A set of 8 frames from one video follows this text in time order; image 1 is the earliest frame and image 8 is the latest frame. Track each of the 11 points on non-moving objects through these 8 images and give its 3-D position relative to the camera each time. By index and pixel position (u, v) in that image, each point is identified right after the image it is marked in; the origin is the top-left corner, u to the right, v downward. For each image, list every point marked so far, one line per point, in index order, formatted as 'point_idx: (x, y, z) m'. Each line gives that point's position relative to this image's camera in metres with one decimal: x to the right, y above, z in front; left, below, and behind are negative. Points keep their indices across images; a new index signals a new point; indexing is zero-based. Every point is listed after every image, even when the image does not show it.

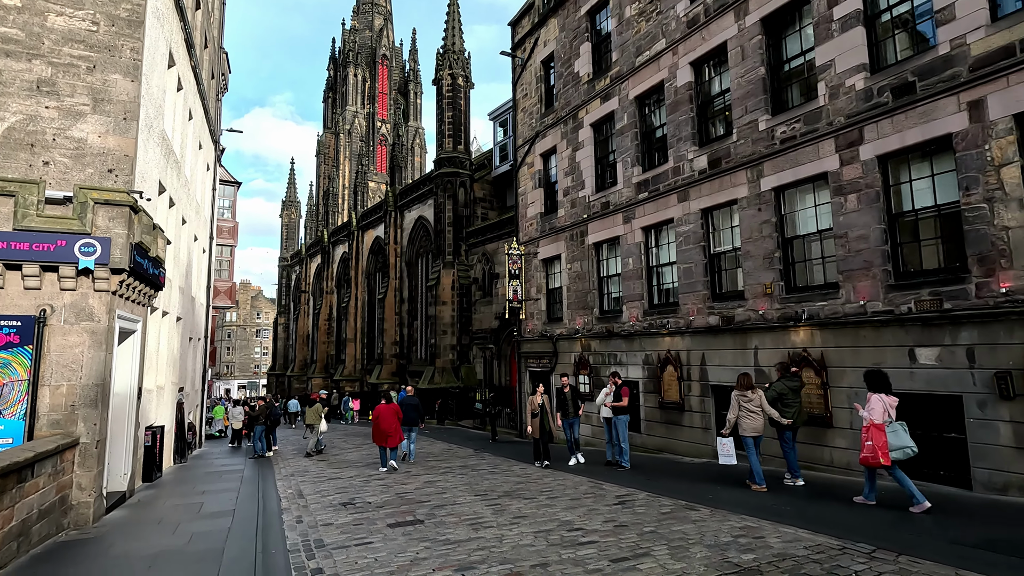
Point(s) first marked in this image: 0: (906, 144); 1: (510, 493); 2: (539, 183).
0: (+6.1, +2.2, +8.3) m
1: (0.0, -3.3, +8.6) m
2: (+0.9, +3.5, +17.7) m
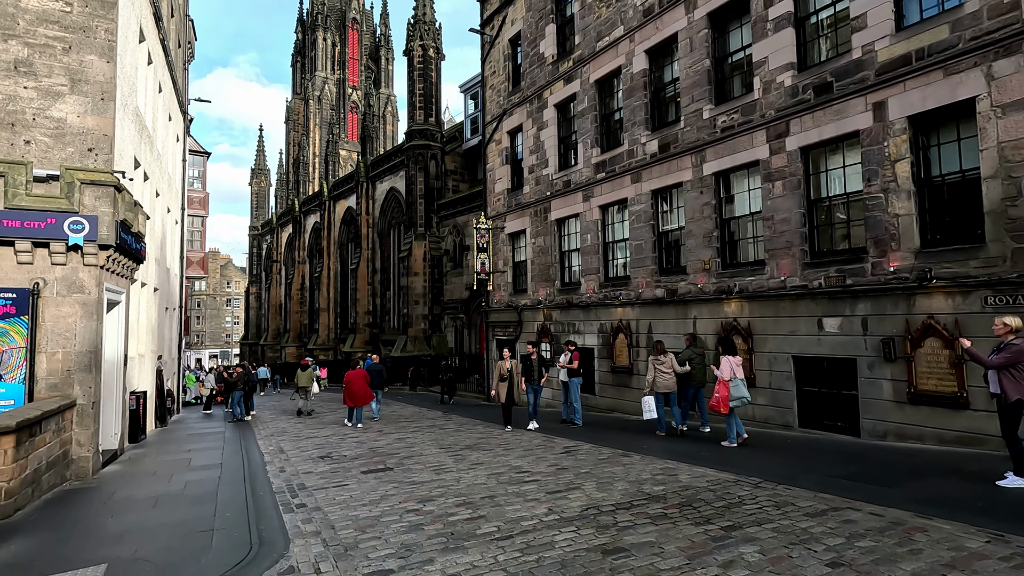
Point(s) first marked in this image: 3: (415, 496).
0: (+5.4, +2.6, +9.3) m
1: (-0.7, -2.8, +9.6) m
2: (-0.2, +4.4, +18.4) m
3: (-1.1, -2.5, +6.4) m
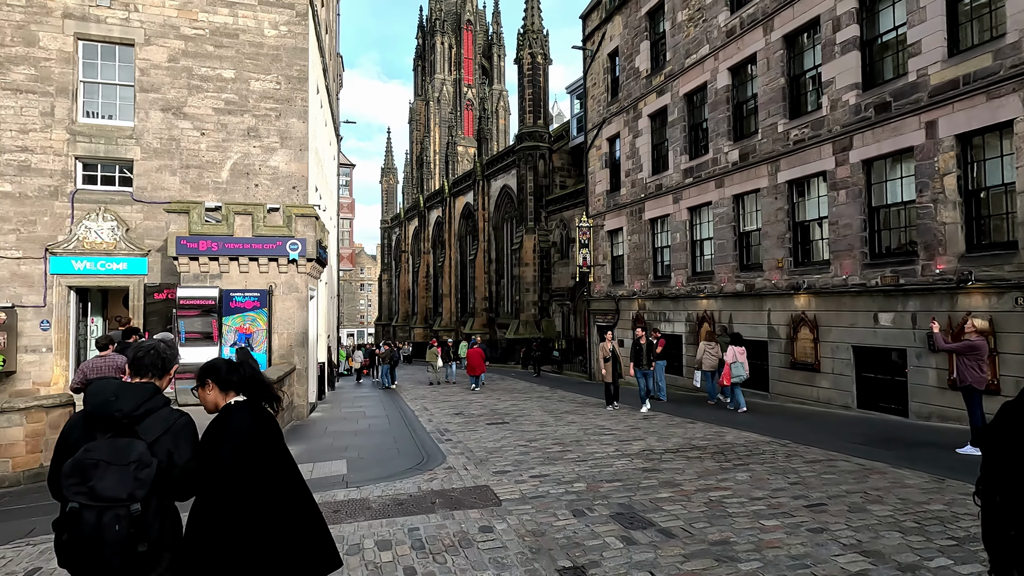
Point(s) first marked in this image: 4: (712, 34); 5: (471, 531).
0: (+7.2, +2.7, +10.5) m
1: (+1.4, -2.8, +12.2) m
2: (+3.6, +4.7, +20.4) m
3: (+0.2, -2.5, +9.1) m
4: (+5.6, +7.1, +14.9) m
5: (-0.4, -2.2, +4.8) m
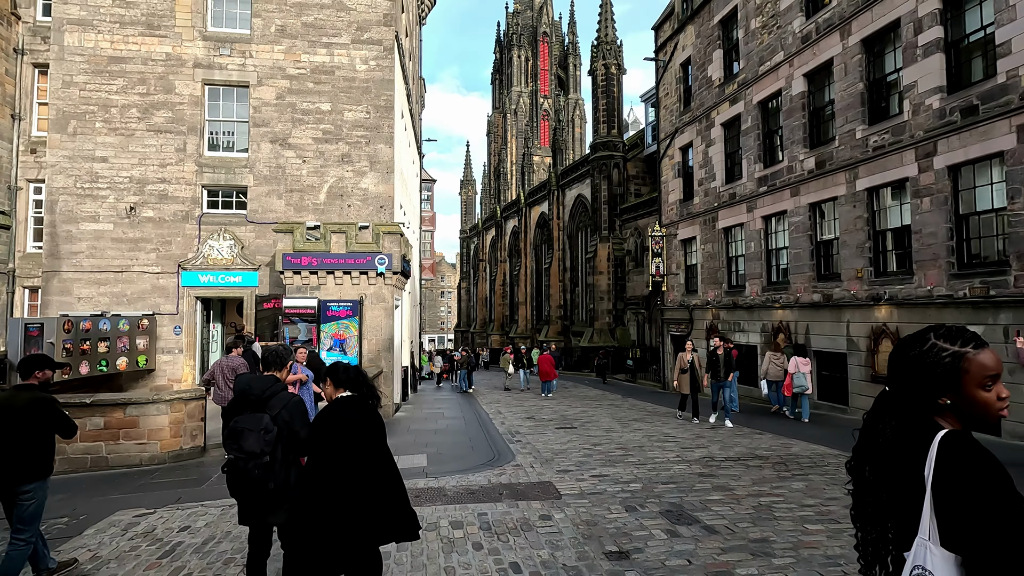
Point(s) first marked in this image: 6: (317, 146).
0: (+8.5, +2.5, +10.0) m
1: (+3.0, -3.0, +12.5) m
2: (+6.3, +4.4, +20.4) m
3: (+1.4, -2.7, +9.6) m
4: (+7.5, +6.8, +14.7) m
5: (+0.2, -2.3, +5.4) m
6: (-5.4, +3.9, +14.7) m
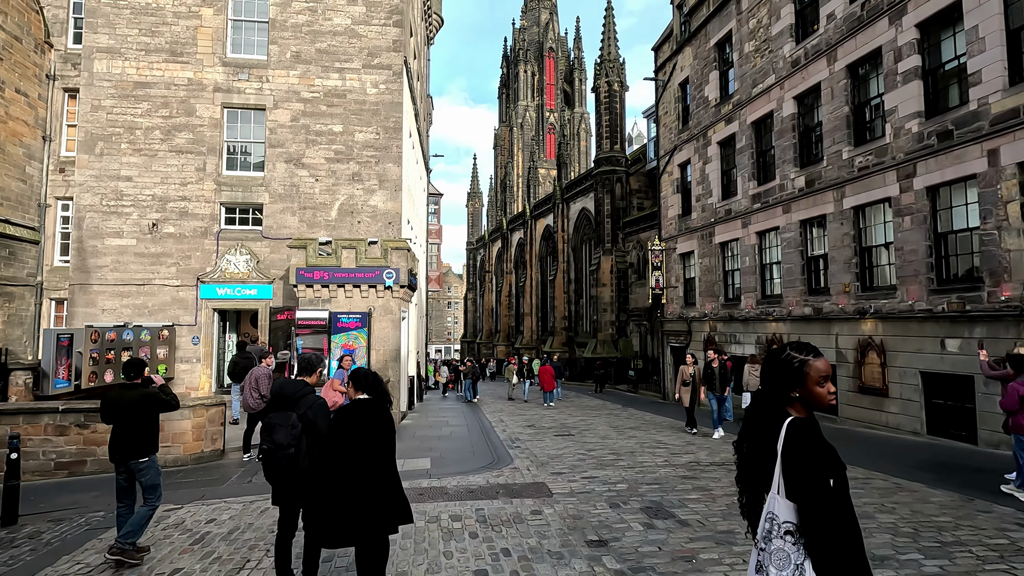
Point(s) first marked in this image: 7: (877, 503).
0: (+8.5, +2.2, +10.6) m
1: (+3.0, -3.4, +13.0) m
2: (+6.5, +3.9, +21.0) m
3: (+1.4, -3.0, +10.1) m
4: (+7.6, +6.4, +15.4) m
5: (+0.1, -2.5, +6.0) m
6: (-5.3, +3.5, +15.4) m
7: (+4.2, -2.5, +6.2) m
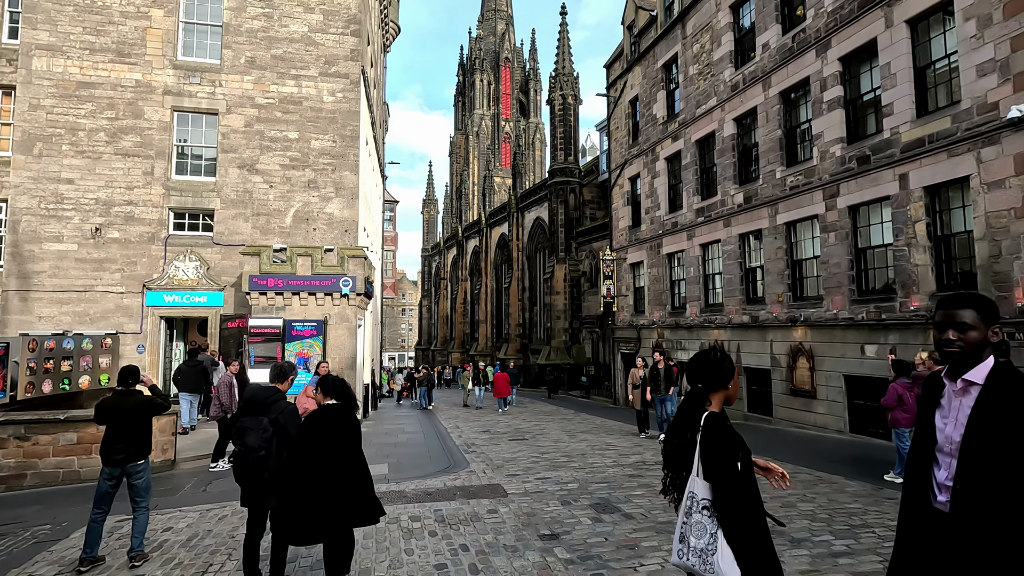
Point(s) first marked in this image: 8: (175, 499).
0: (+7.6, +1.9, +11.6) m
1: (+1.9, -3.6, +13.5) m
2: (+4.7, +3.5, +21.9) m
3: (+0.5, -3.2, +10.5) m
4: (+6.3, +6.2, +16.4) m
5: (-0.4, -2.6, +6.3) m
6: (-6.5, +3.3, +15.4) m
7: (+3.7, -2.6, +6.8) m
8: (-4.8, -3.0, +7.6) m
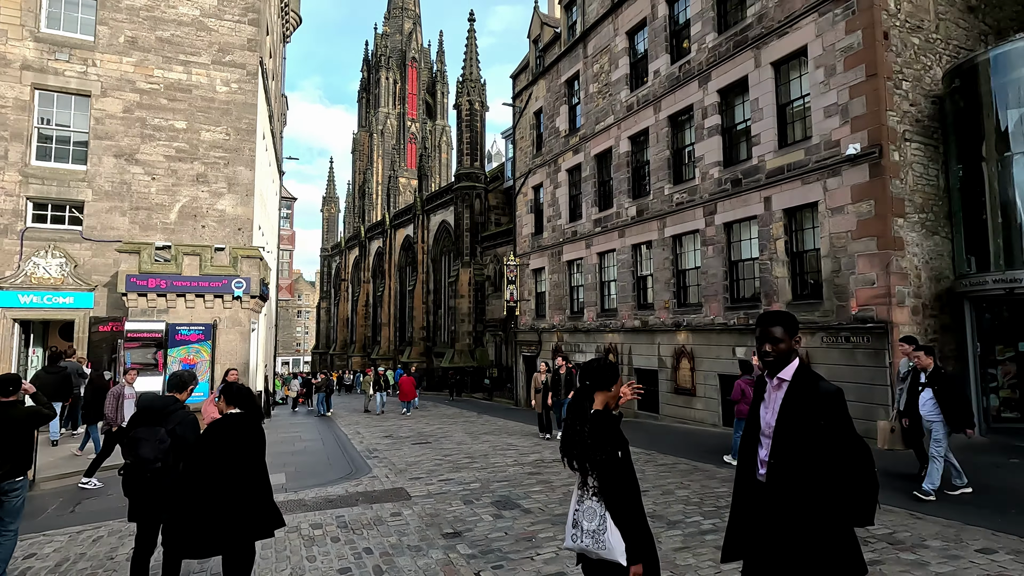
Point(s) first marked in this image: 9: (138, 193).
0: (+5.5, +1.7, +13.1) m
1: (-0.6, -3.7, +13.9) m
2: (+0.8, +3.3, +22.6) m
3: (-1.4, -3.3, +10.7) m
4: (+3.4, +5.9, +17.6) m
5: (-1.5, -2.7, +6.4) m
6: (-9.1, +3.3, +14.2) m
7: (+2.4, -2.8, +7.6) m
8: (-6.1, -3.0, +6.9) m
9: (-9.7, +2.5, +13.9) m
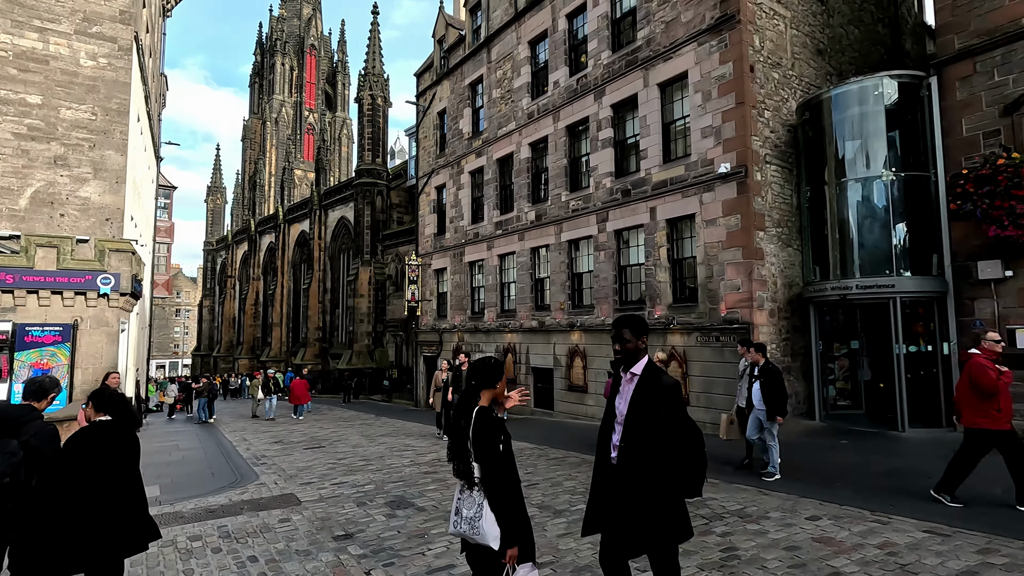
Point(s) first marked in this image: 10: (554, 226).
0: (+3.0, +1.6, +14.0) m
1: (-3.2, -3.7, +13.7) m
2: (-3.3, +3.3, +22.6) m
3: (-3.4, -3.3, +10.4) m
4: (+0.2, +5.9, +18.1) m
5: (-2.8, -2.7, +6.2) m
6: (-11.6, +3.4, +12.6) m
7: (+0.8, -2.8, +8.1) m
8: (-7.4, -2.9, +5.8) m
9: (-12.1, +2.6, +12.1) m
10: (+1.3, +1.9, +16.3) m
